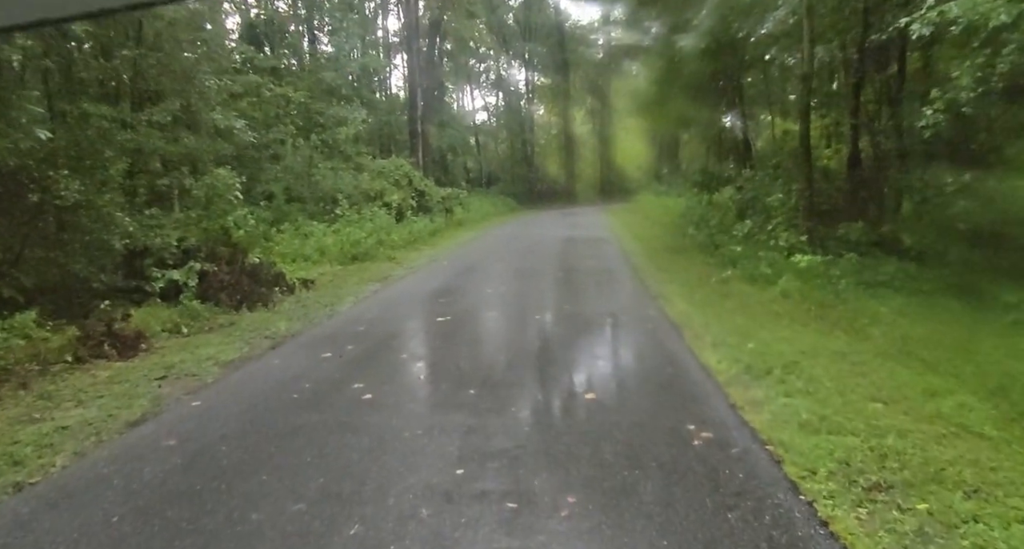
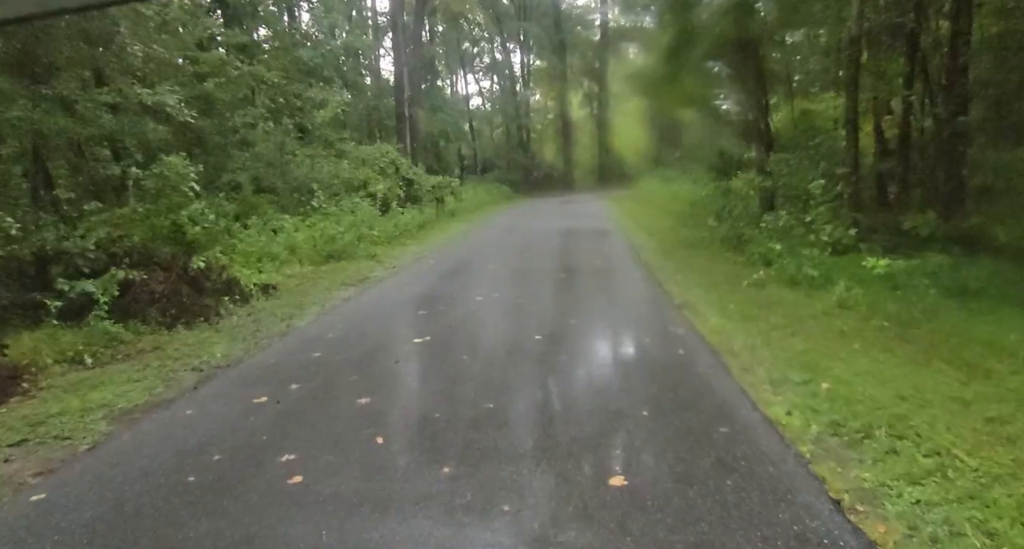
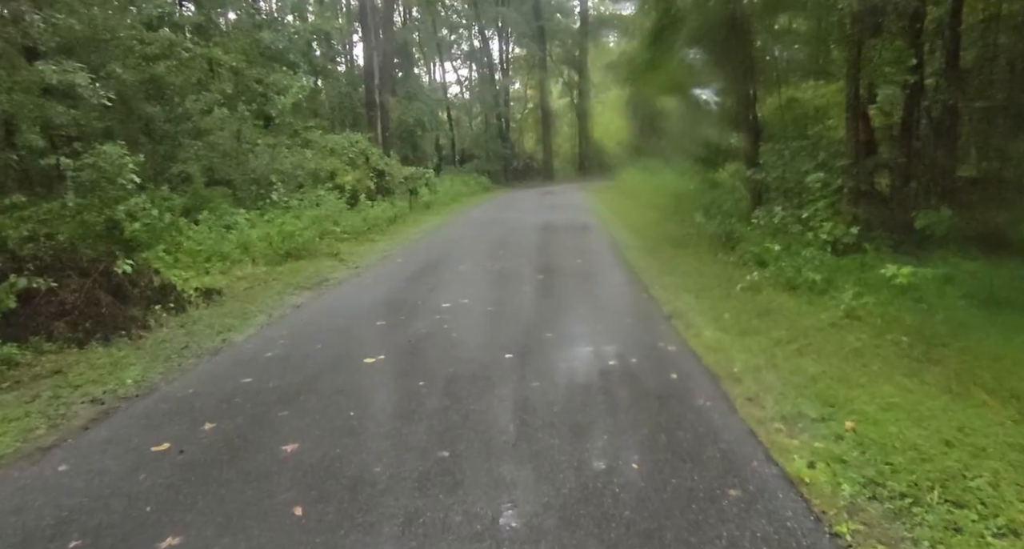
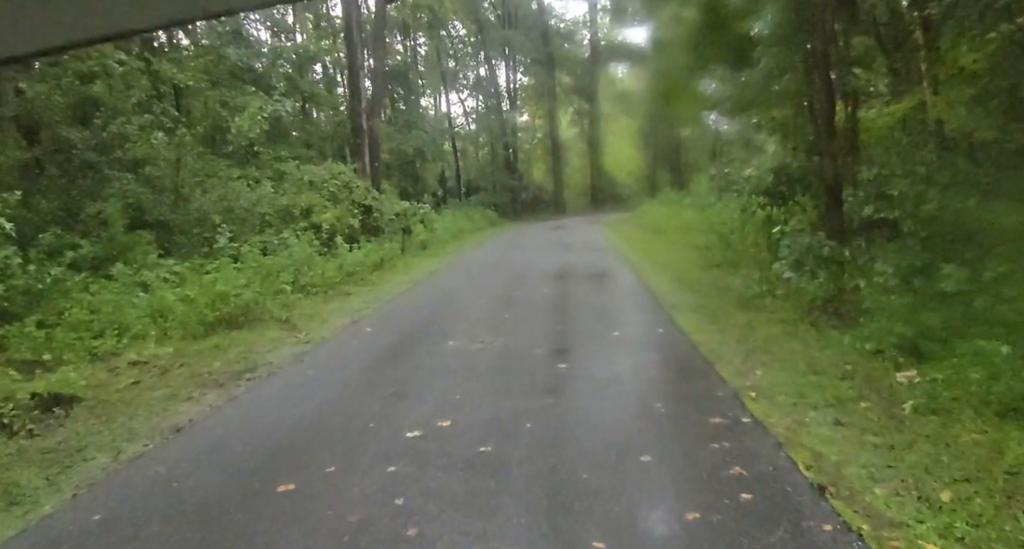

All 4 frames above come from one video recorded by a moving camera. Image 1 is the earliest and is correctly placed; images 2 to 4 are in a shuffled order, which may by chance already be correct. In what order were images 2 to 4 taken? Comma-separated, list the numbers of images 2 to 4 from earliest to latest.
2, 3, 4
